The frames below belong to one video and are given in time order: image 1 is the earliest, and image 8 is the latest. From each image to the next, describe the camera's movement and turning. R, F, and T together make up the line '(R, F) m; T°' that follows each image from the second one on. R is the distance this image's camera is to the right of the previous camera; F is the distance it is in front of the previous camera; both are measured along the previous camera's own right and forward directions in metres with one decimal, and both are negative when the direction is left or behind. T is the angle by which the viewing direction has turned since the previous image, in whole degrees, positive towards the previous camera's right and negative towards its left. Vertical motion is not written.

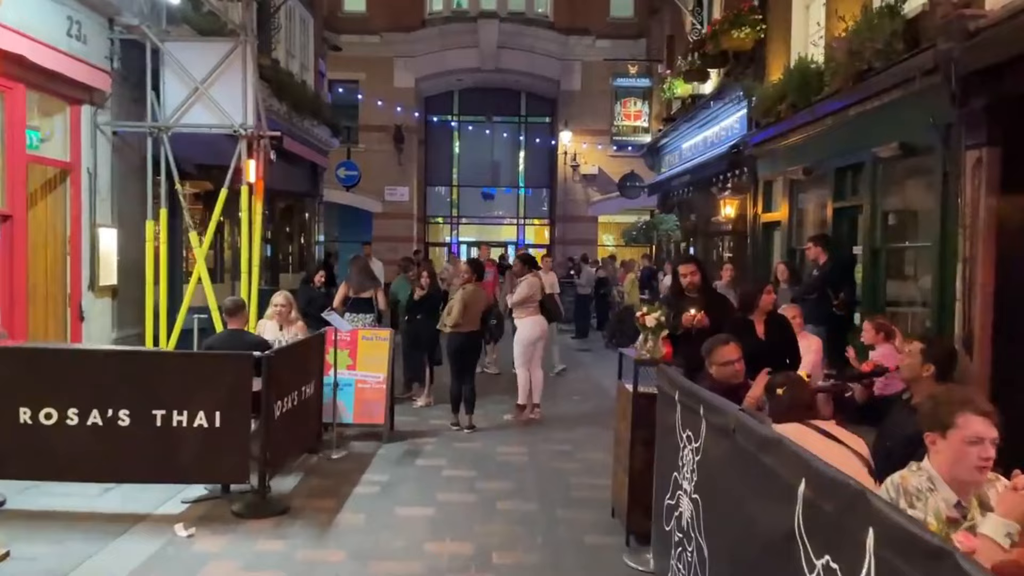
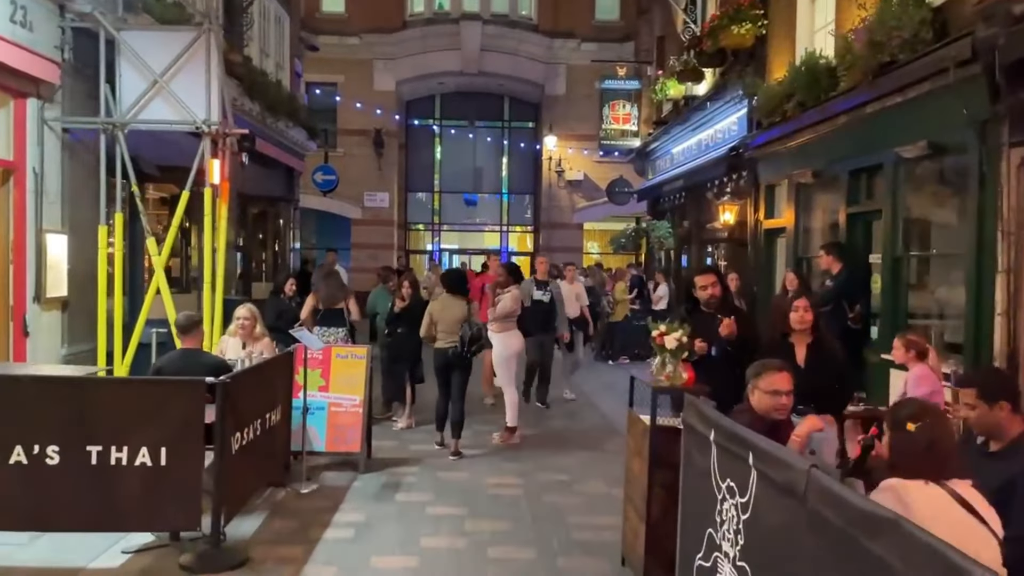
(-0.1, +0.8) m; +1°
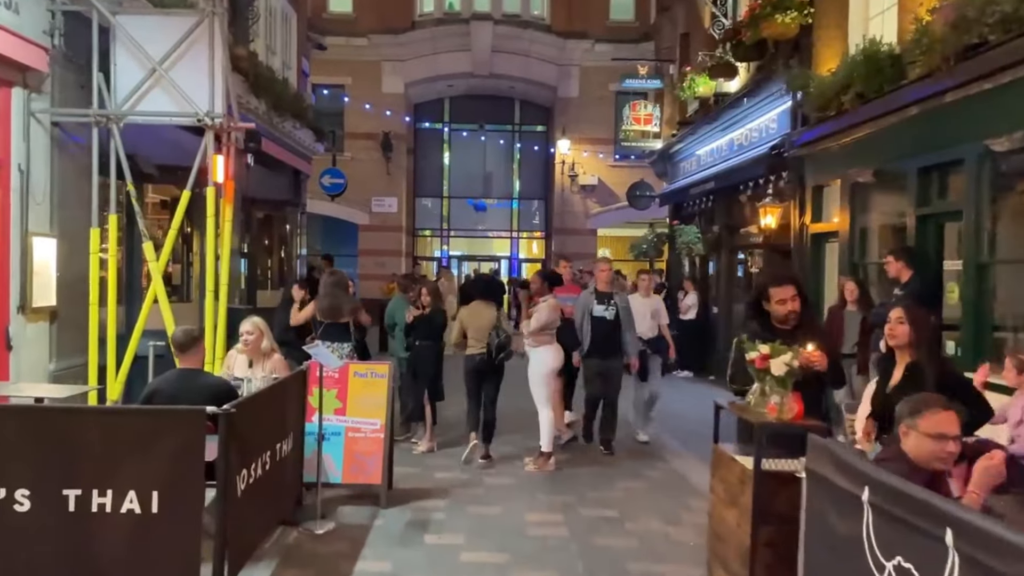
(-0.3, +0.9) m; 0°
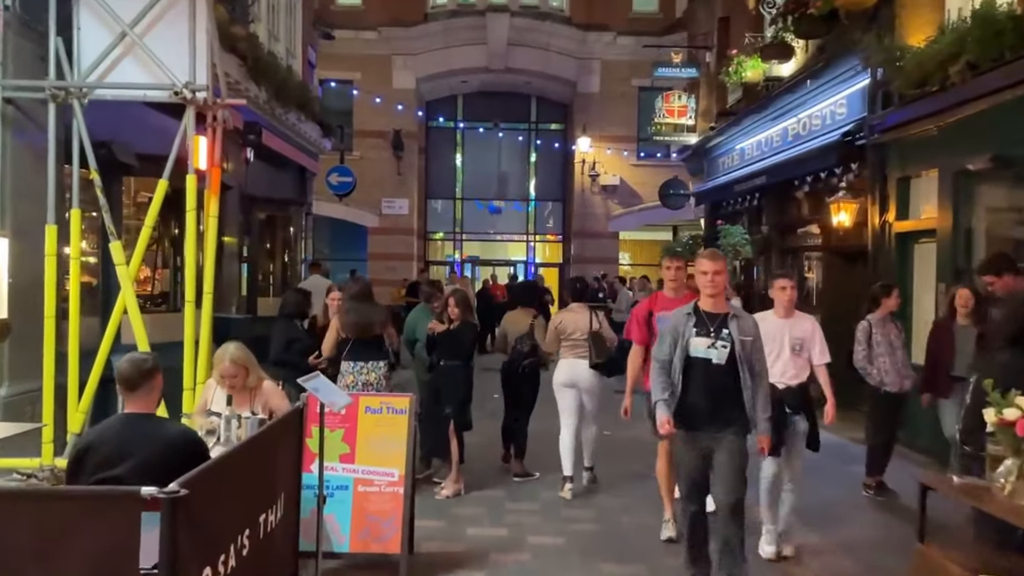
(-0.3, +1.5) m; -1°
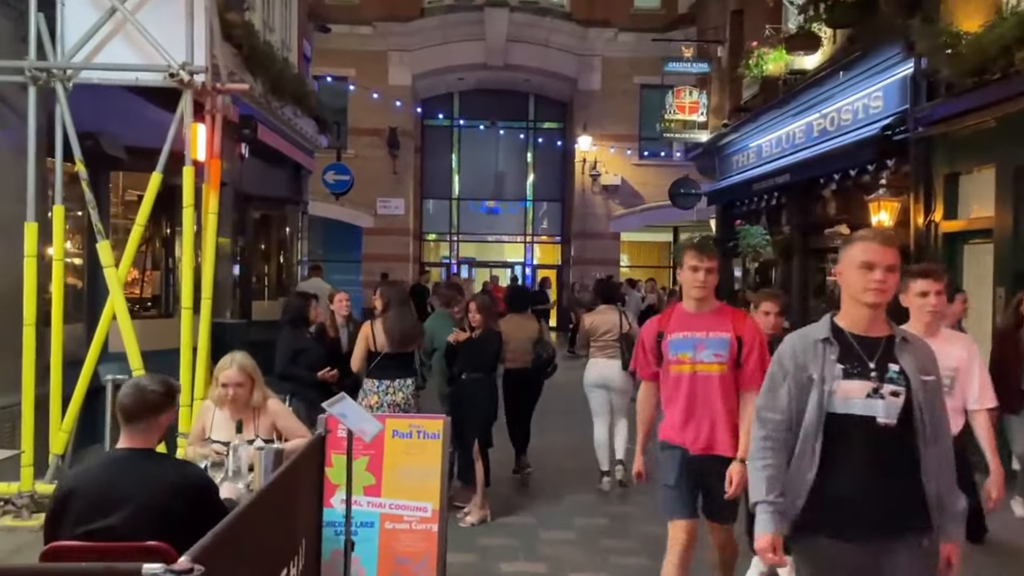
(-0.3, +0.7) m; +1°
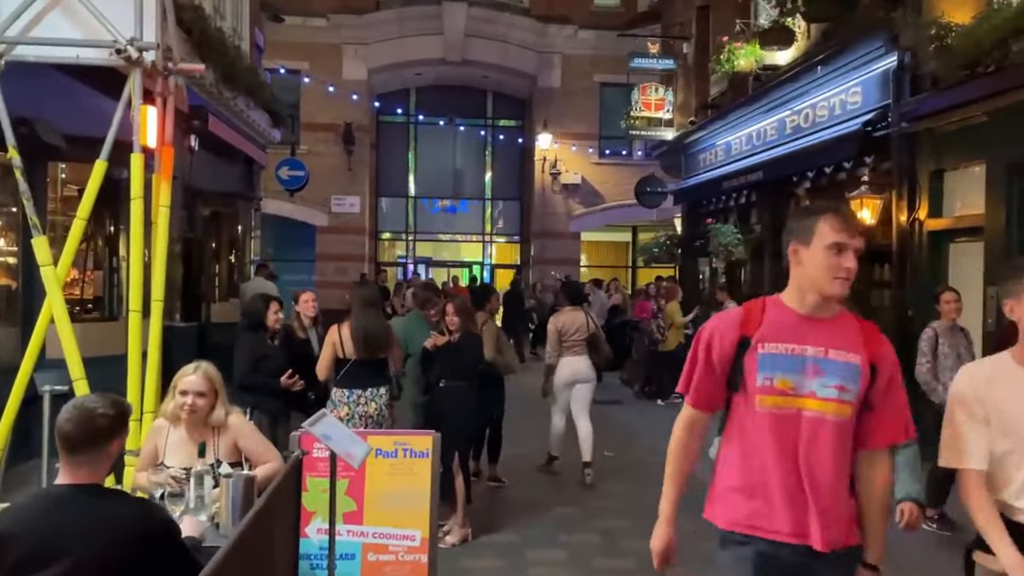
(-0.2, +0.5) m; +3°
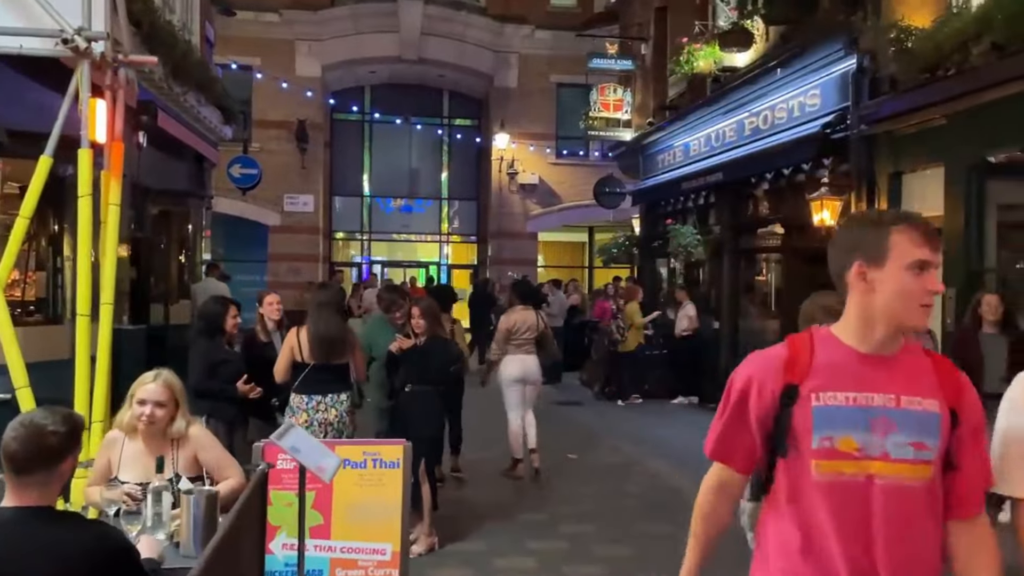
(-0.1, +0.1) m; +3°
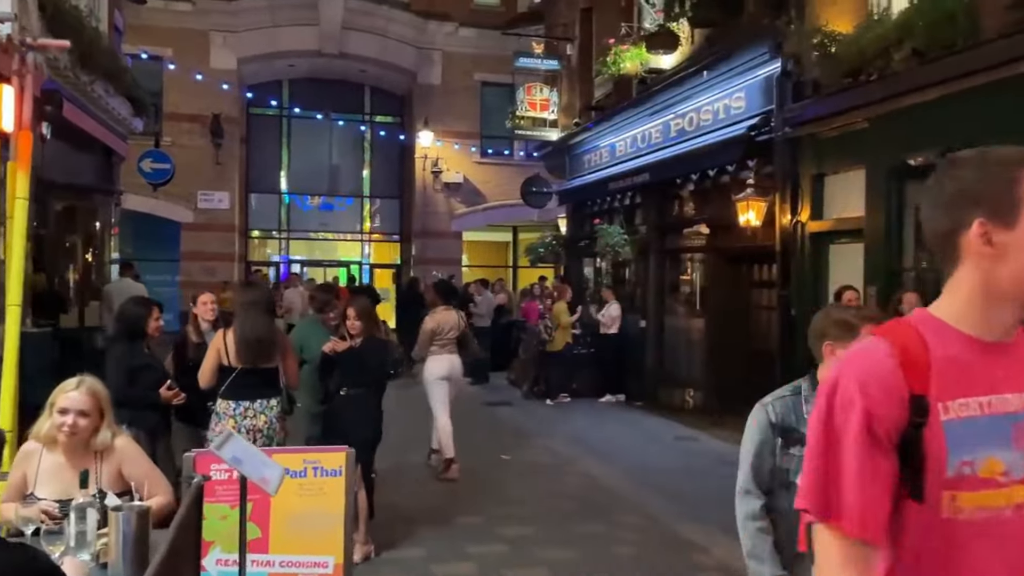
(-0.1, +0.1) m; +6°
